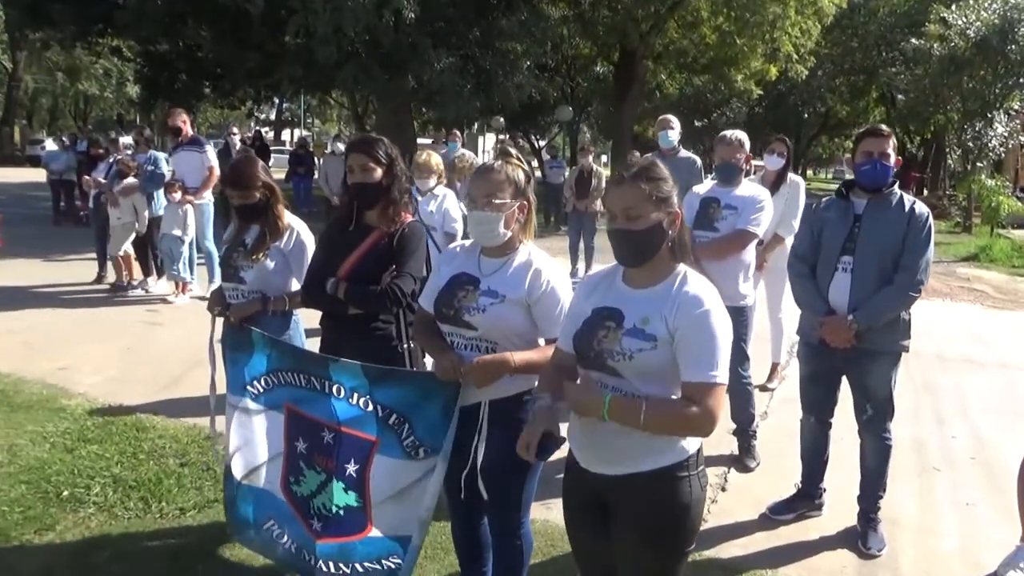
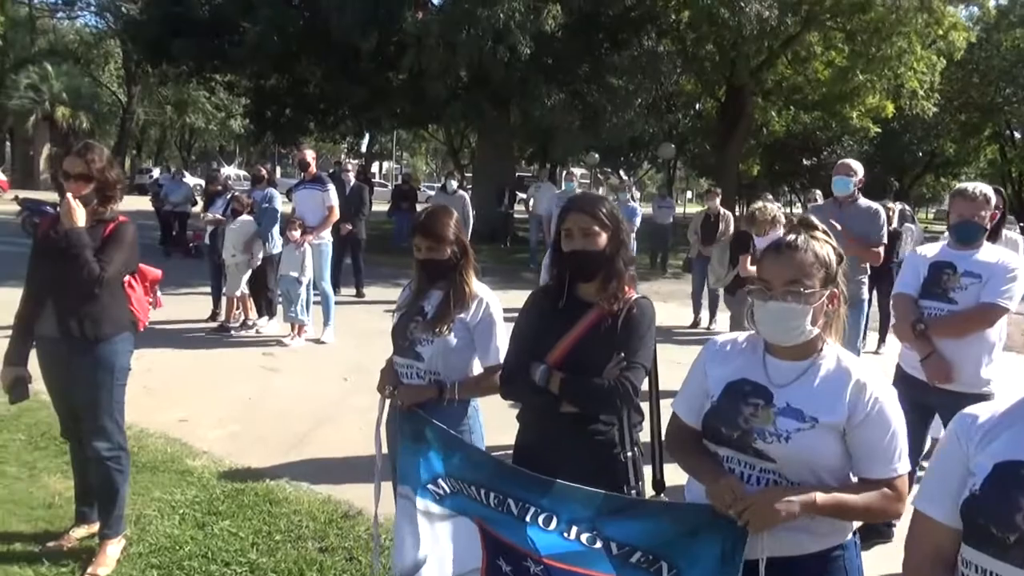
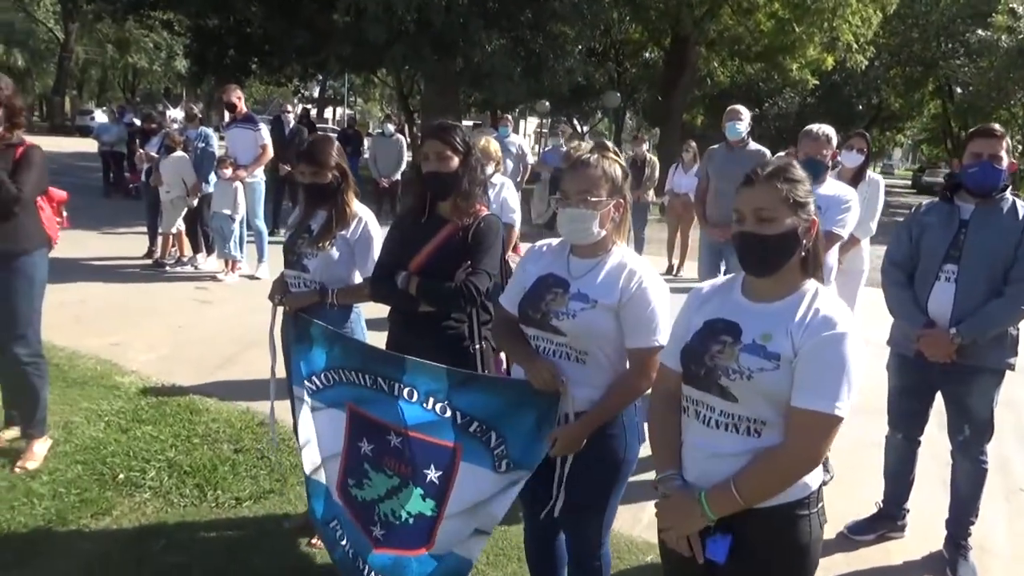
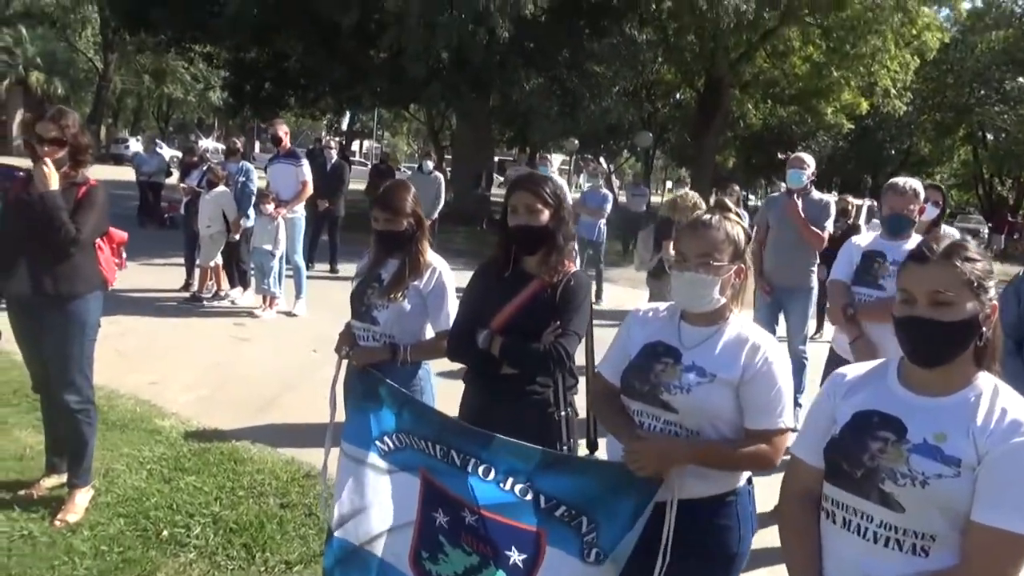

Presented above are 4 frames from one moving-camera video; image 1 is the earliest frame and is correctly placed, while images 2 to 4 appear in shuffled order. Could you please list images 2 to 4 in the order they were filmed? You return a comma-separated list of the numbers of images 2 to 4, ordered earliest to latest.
3, 4, 2
